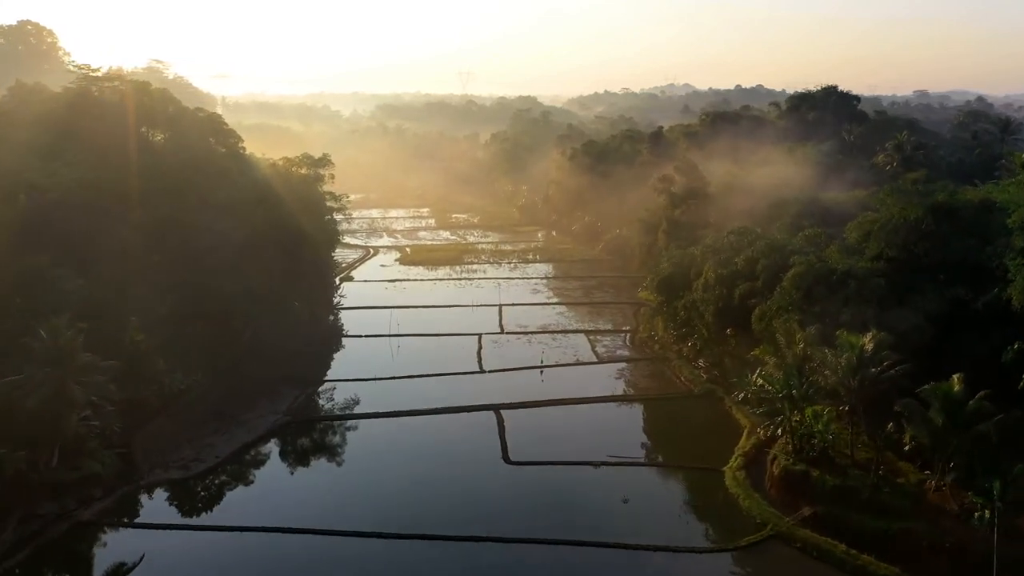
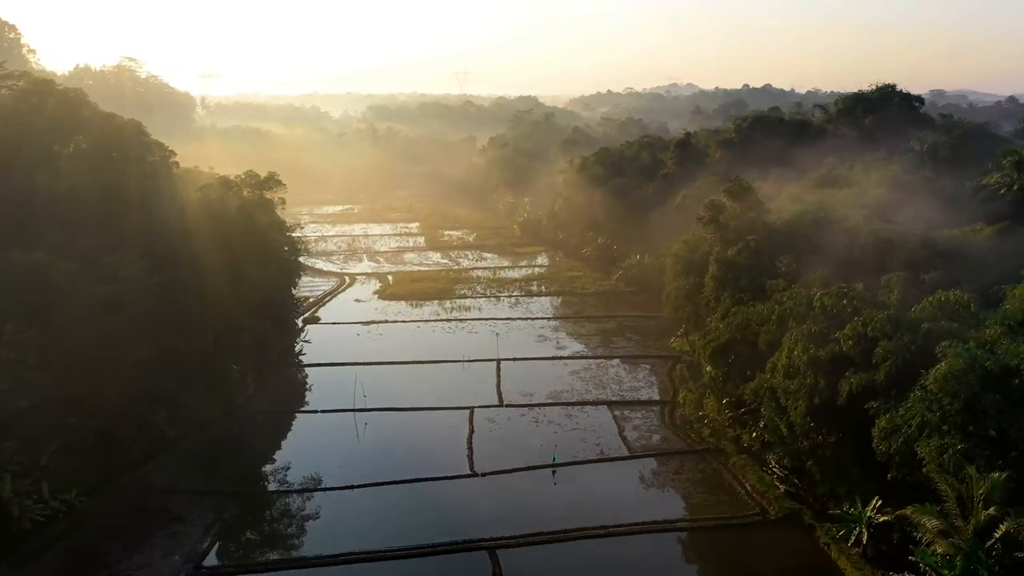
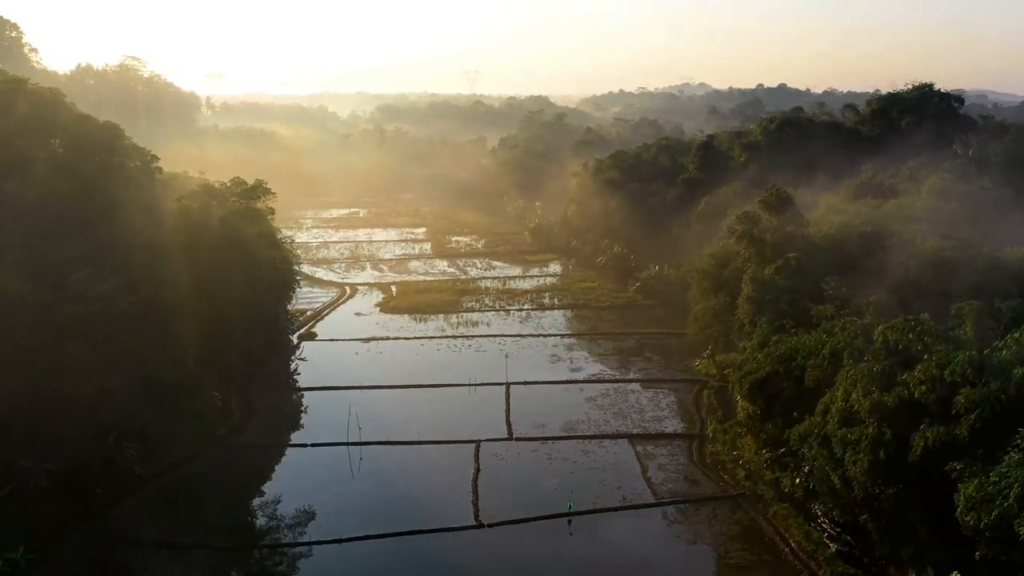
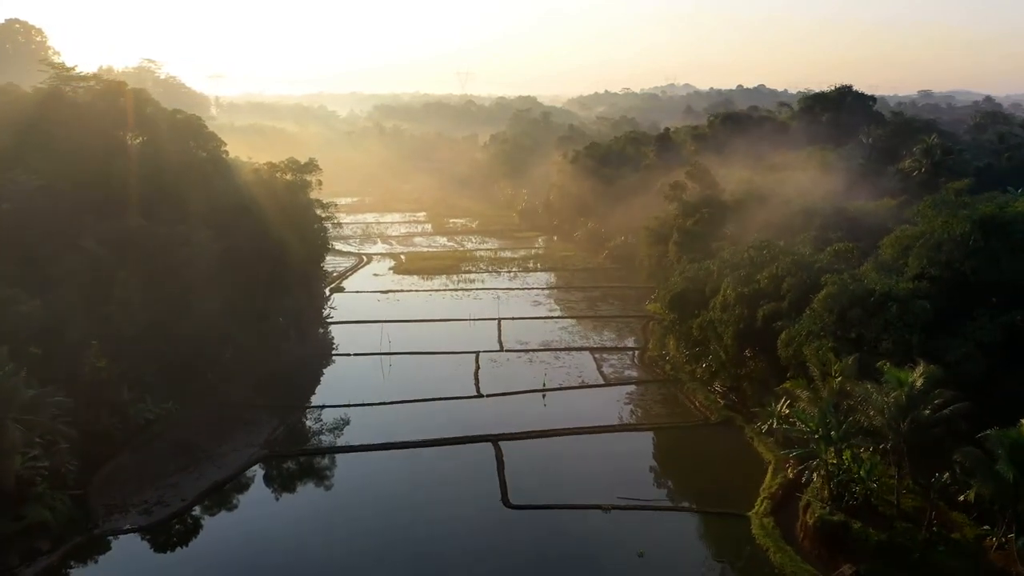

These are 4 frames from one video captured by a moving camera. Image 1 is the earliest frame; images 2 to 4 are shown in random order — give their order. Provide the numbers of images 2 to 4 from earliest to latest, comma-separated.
4, 2, 3
